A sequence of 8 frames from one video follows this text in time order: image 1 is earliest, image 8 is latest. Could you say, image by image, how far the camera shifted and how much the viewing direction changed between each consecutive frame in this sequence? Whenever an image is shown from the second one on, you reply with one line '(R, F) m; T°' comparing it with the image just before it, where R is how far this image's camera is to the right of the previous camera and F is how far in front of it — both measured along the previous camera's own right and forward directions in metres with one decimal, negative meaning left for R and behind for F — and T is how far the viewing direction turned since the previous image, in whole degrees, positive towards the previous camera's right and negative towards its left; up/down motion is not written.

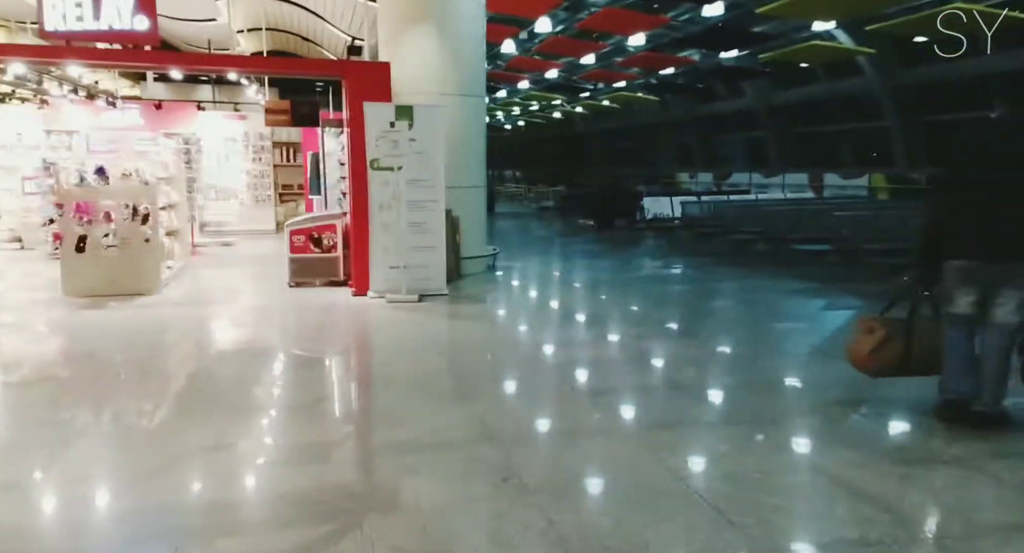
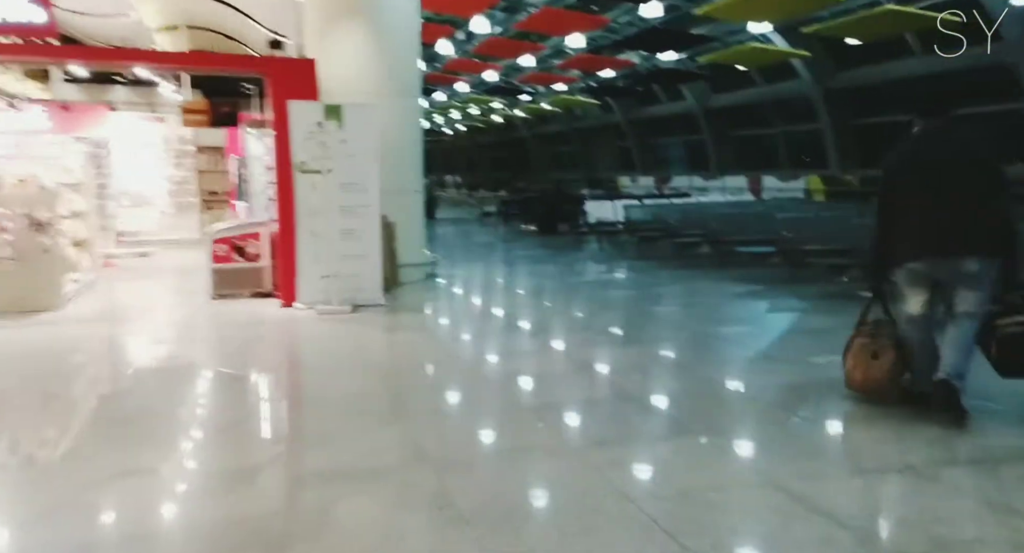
(+0.1, +0.4) m; +4°
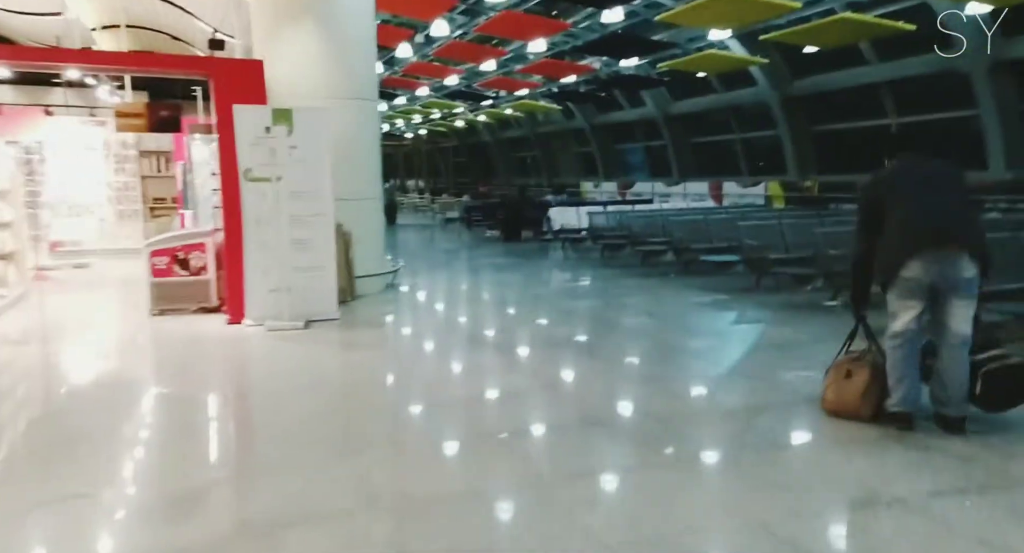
(0.0, +0.3) m; +3°
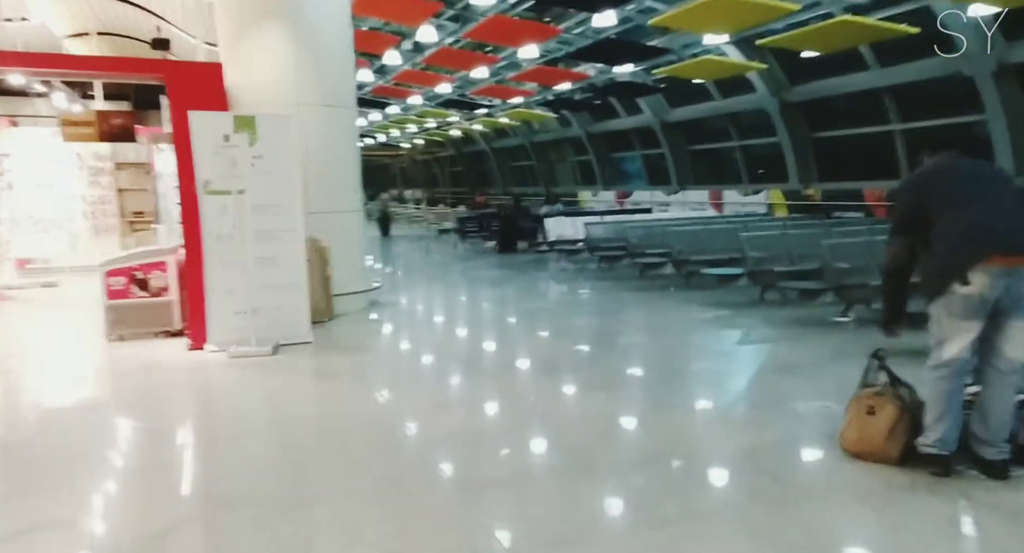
(+0.2, +0.6) m; 0°
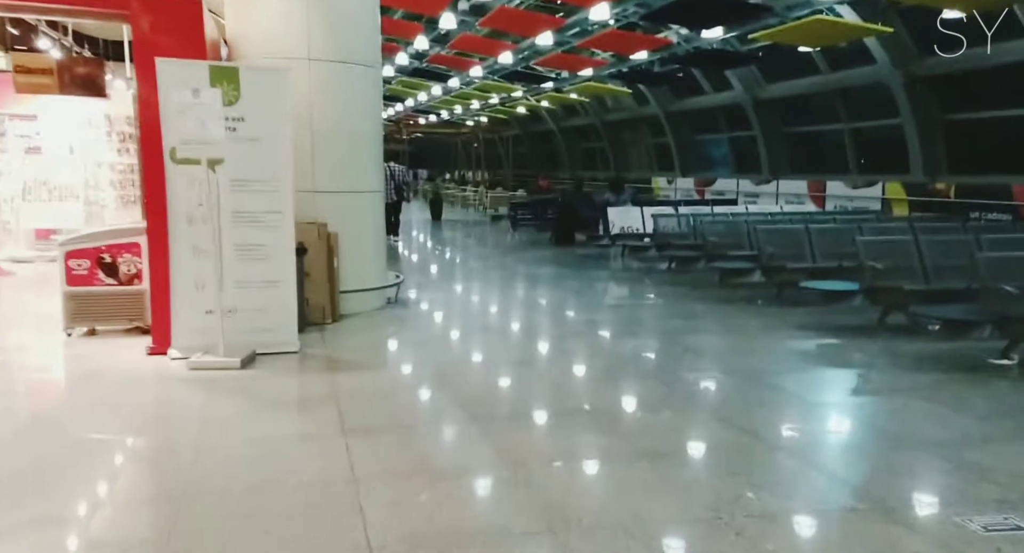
(+0.2, +1.6) m; -5°
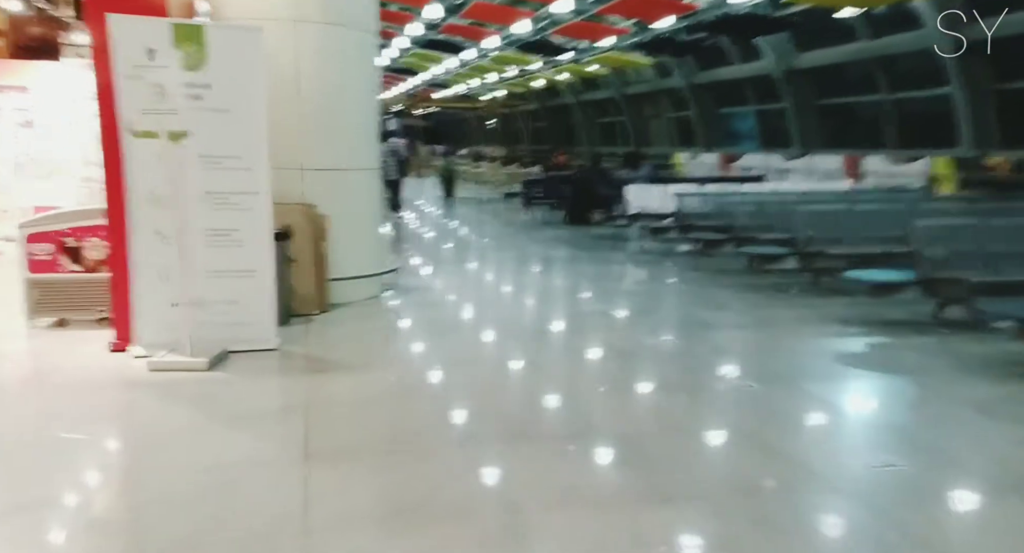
(+0.1, +0.7) m; -1°
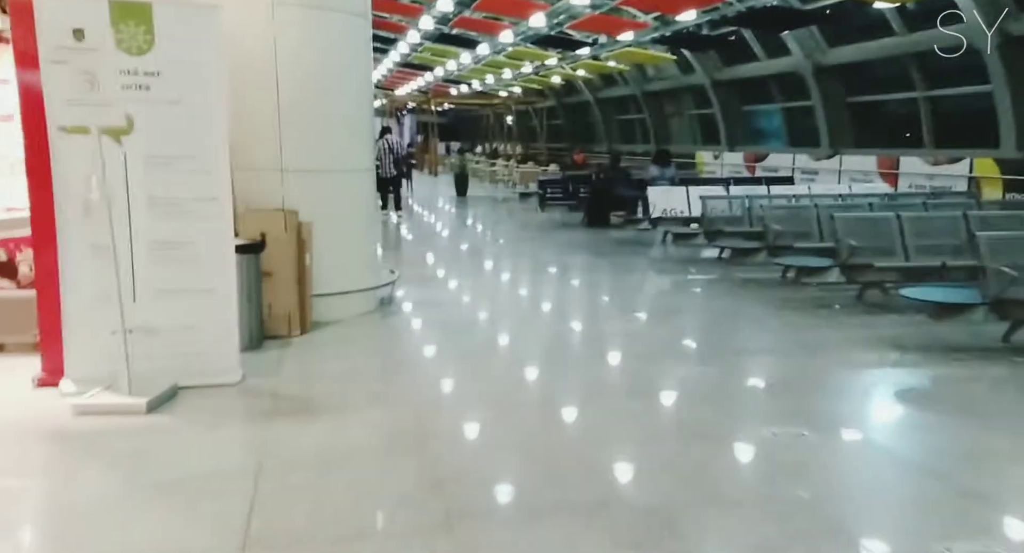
(+0.1, +0.7) m; -1°
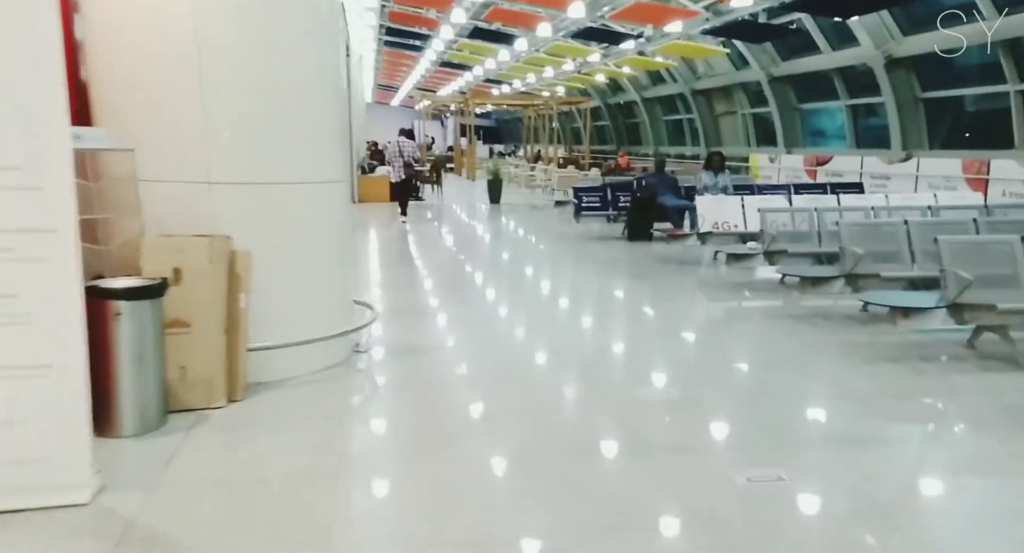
(+0.2, +1.3) m; -3°
